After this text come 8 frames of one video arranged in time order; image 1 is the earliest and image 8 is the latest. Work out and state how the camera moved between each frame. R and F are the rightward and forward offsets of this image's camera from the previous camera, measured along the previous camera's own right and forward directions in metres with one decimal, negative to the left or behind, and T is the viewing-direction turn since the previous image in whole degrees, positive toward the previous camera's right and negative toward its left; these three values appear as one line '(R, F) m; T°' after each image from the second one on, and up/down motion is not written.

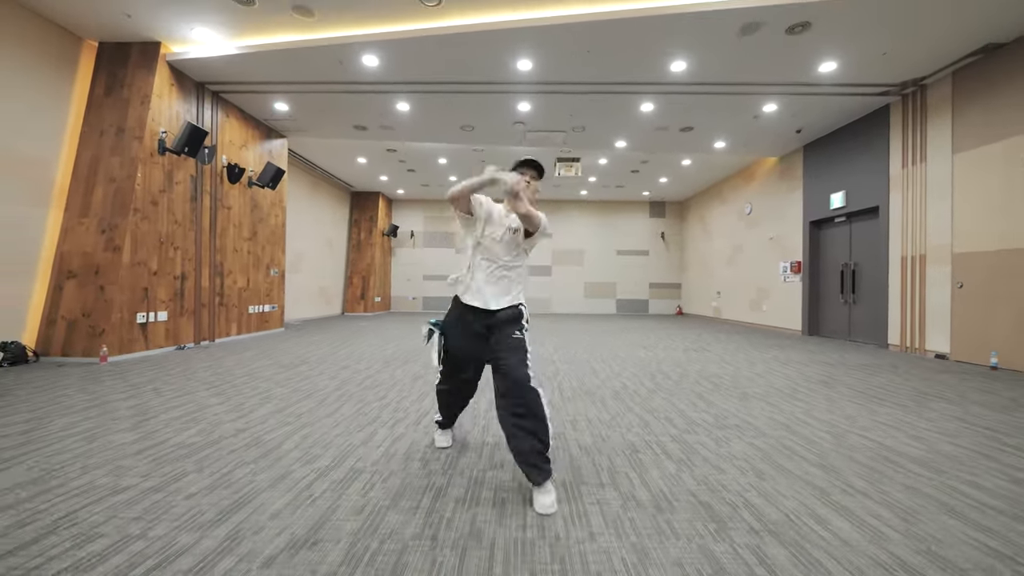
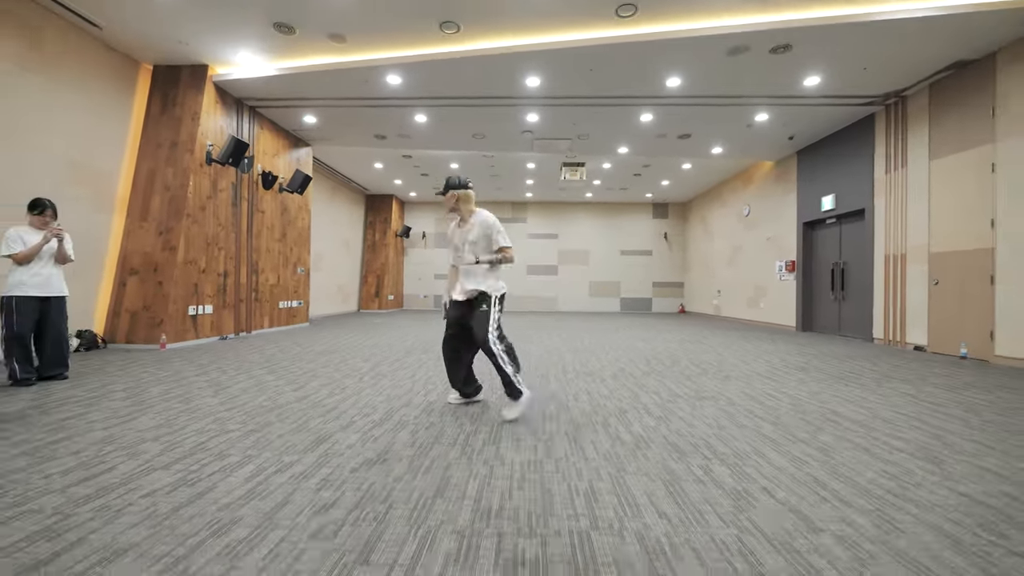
(0.0, -0.5) m; -1°
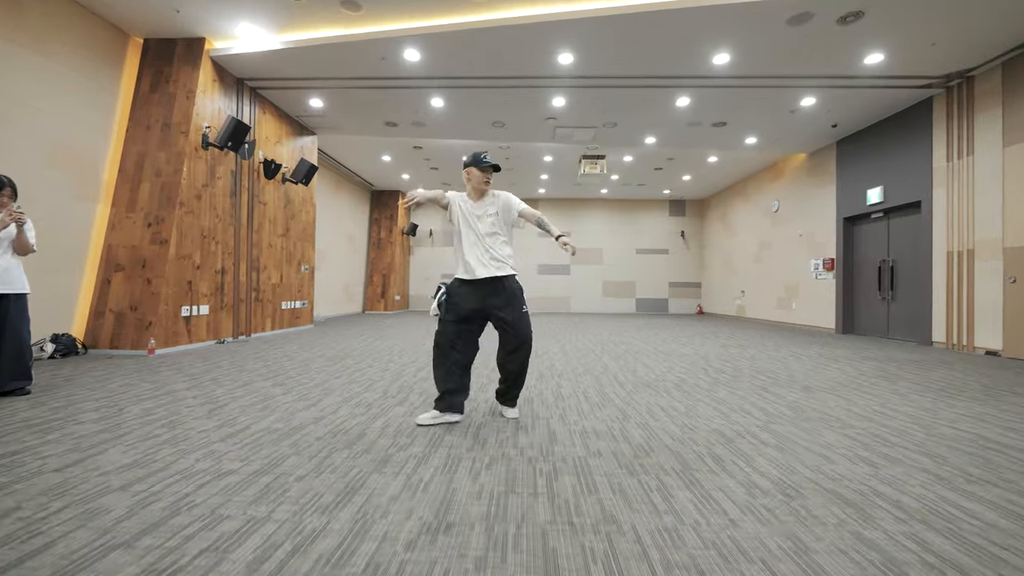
(-0.4, +0.6) m; 0°
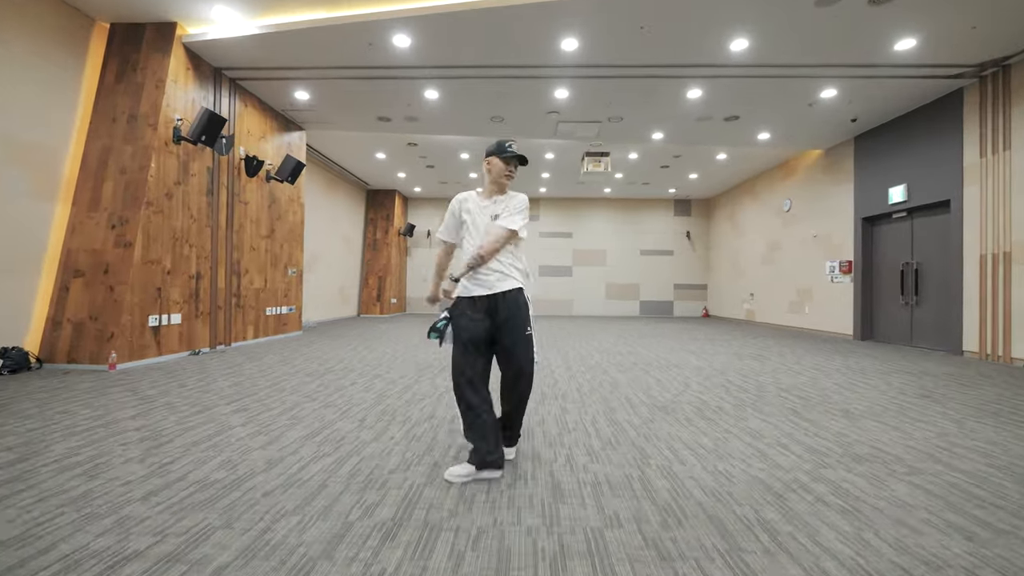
(0.0, +0.4) m; 0°
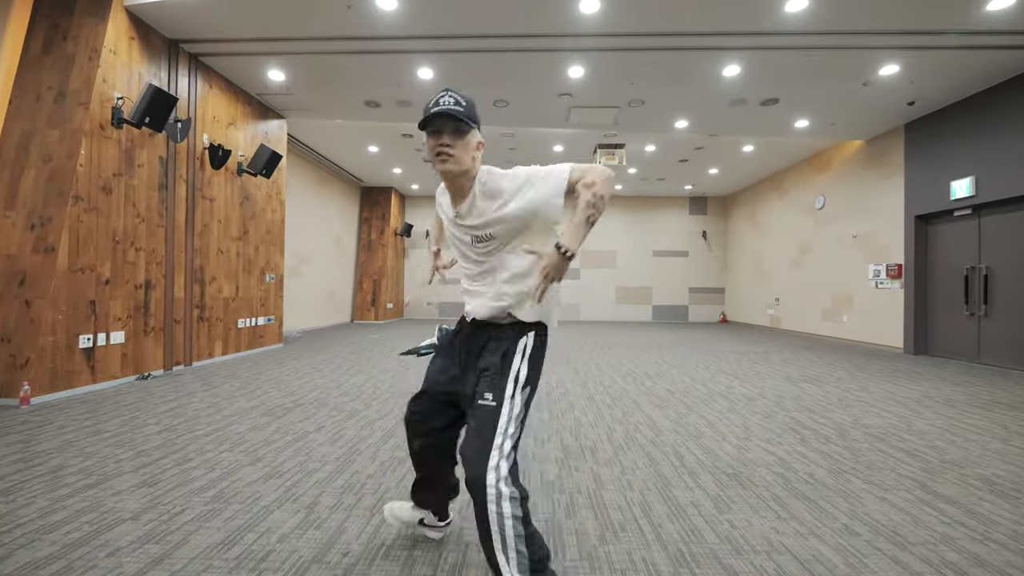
(-0.1, +0.8) m; 0°
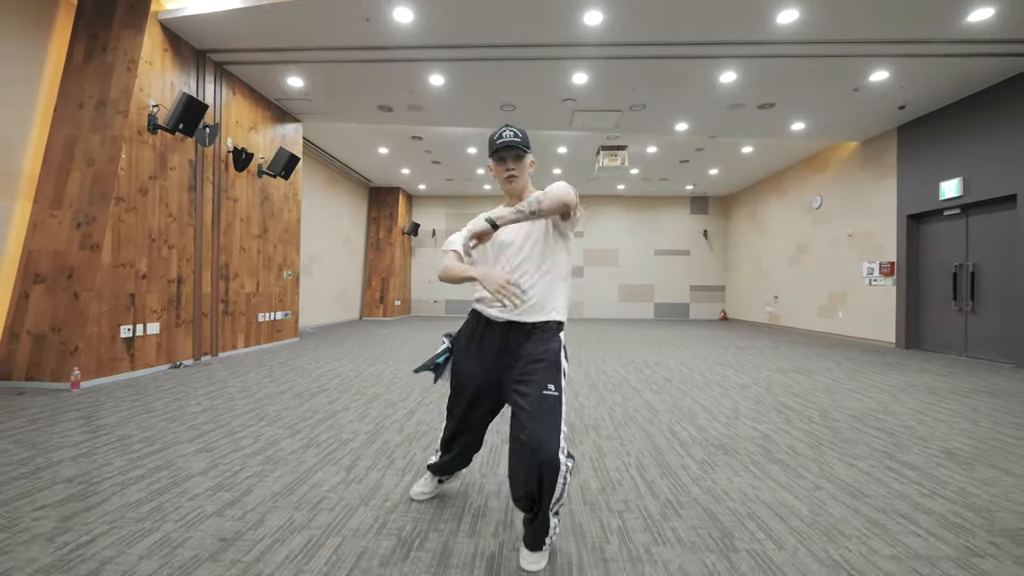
(0.0, -0.3) m; 0°
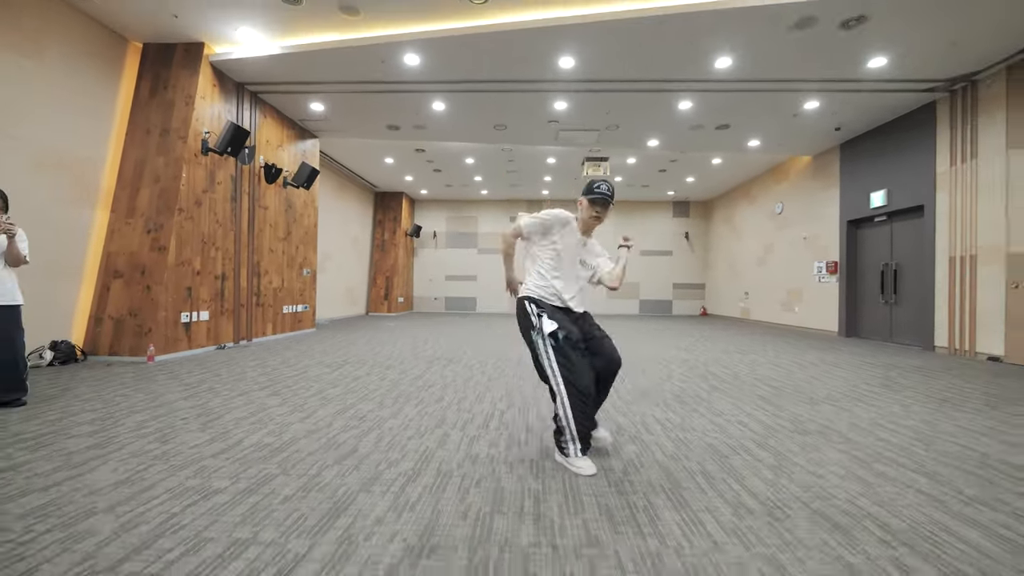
(+0.1, -0.9) m; 0°
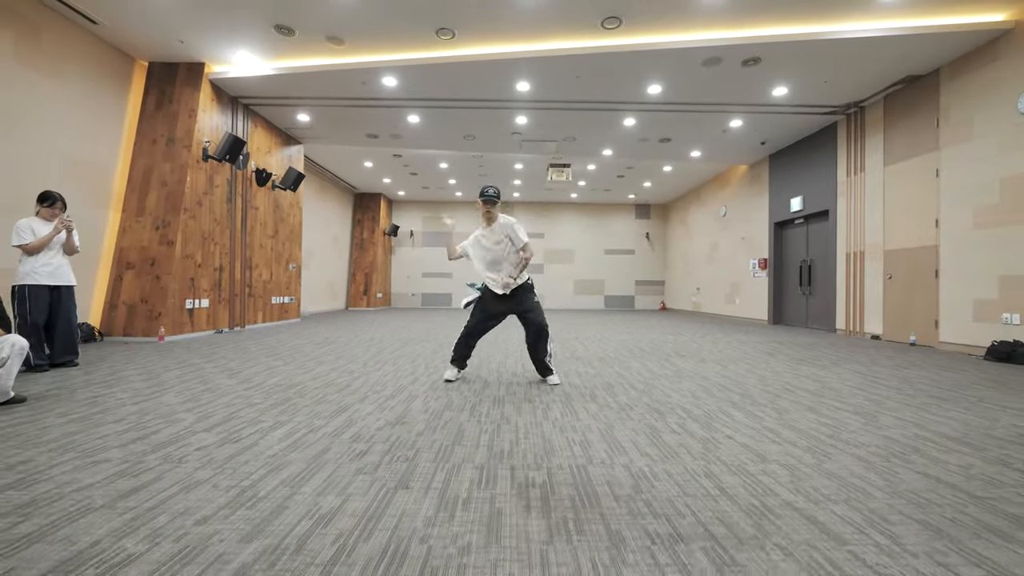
(+0.2, -0.8) m; +3°
